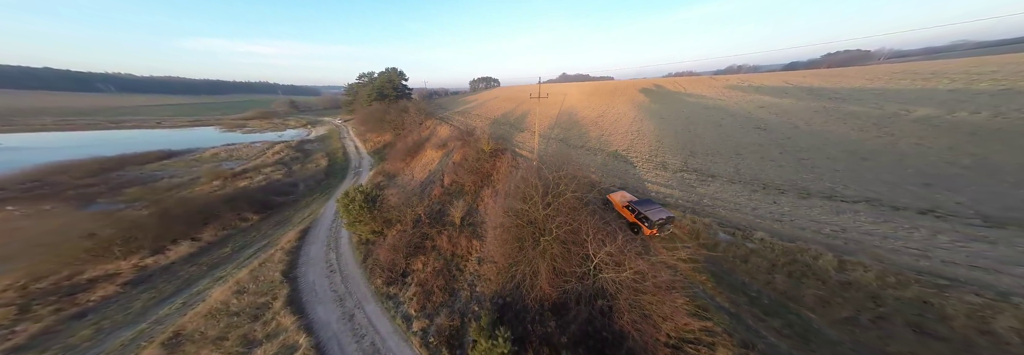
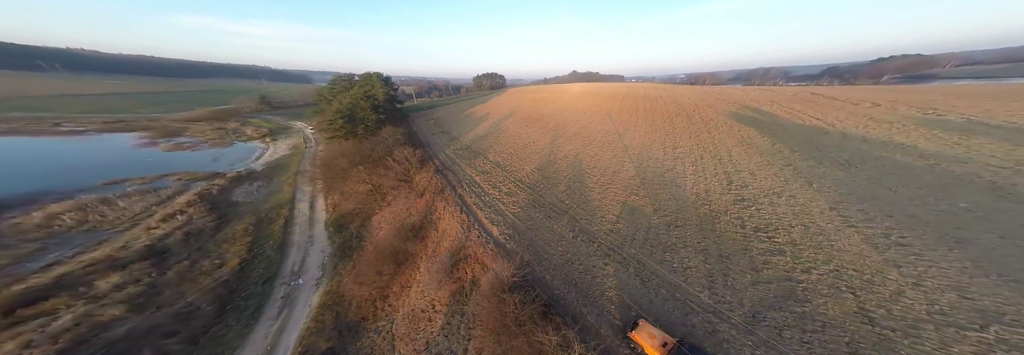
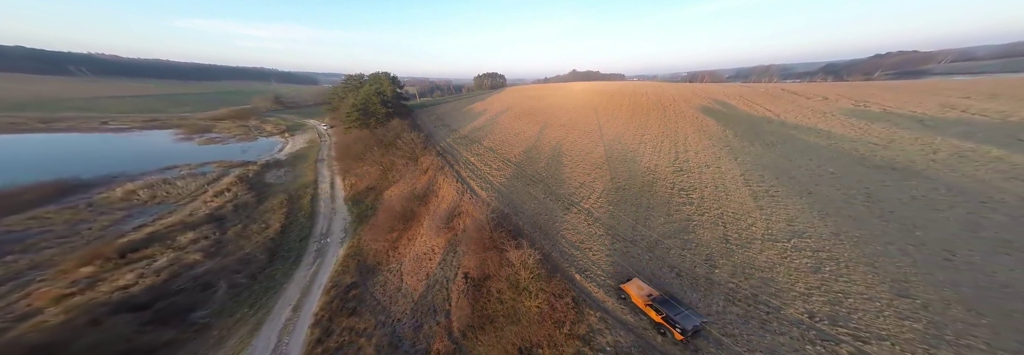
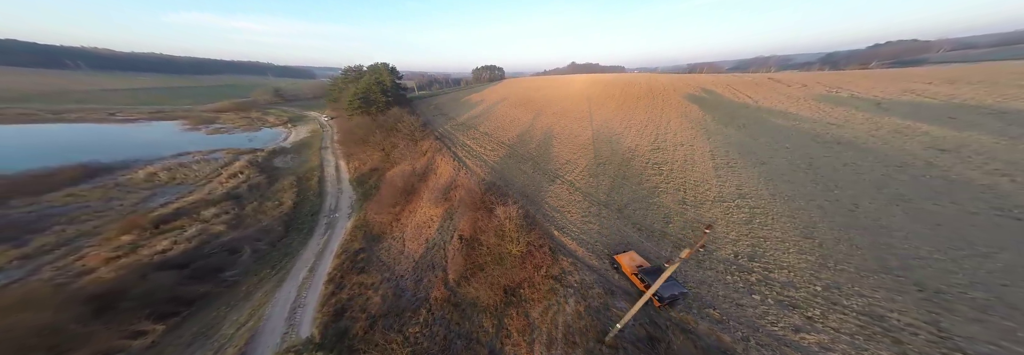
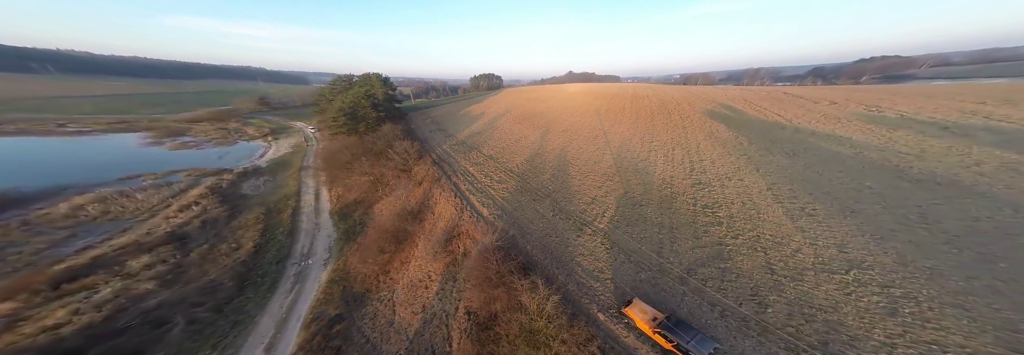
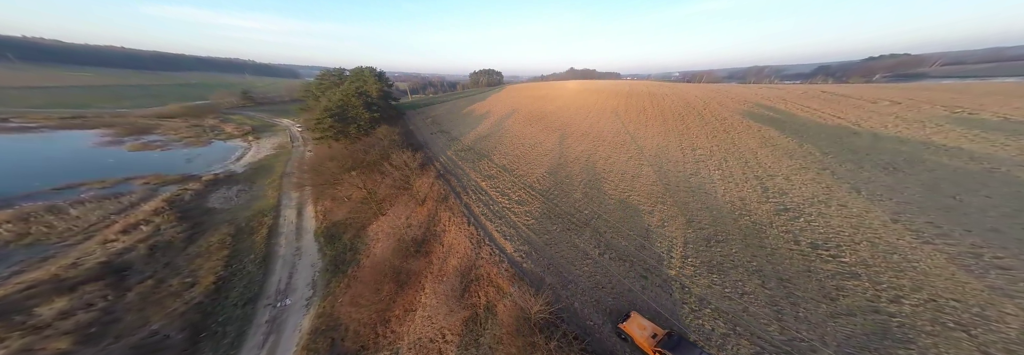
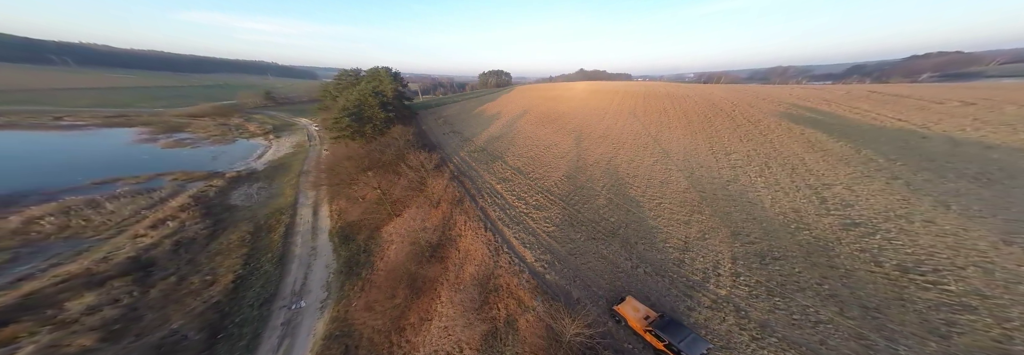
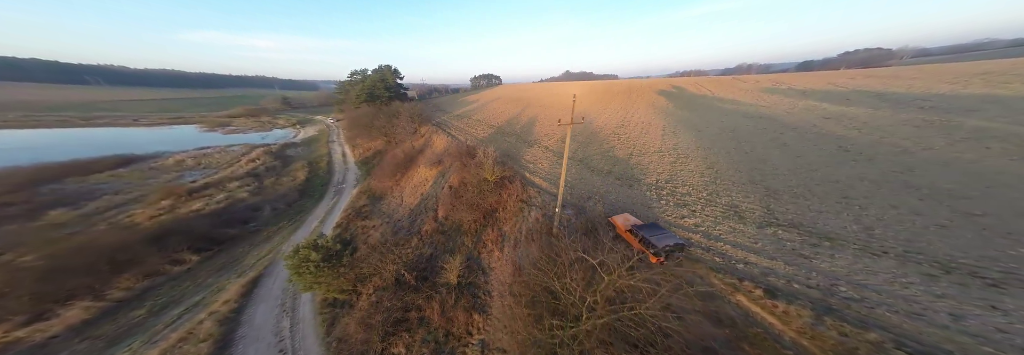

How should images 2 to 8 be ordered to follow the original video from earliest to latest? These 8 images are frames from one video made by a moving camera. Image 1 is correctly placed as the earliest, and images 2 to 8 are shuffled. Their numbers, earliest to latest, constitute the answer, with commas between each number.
8, 4, 3, 5, 2, 6, 7
